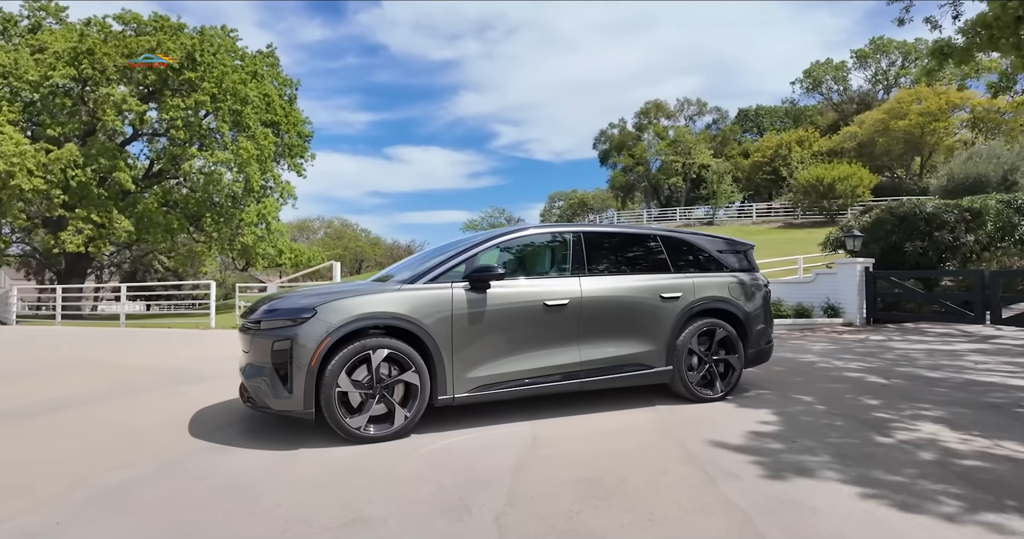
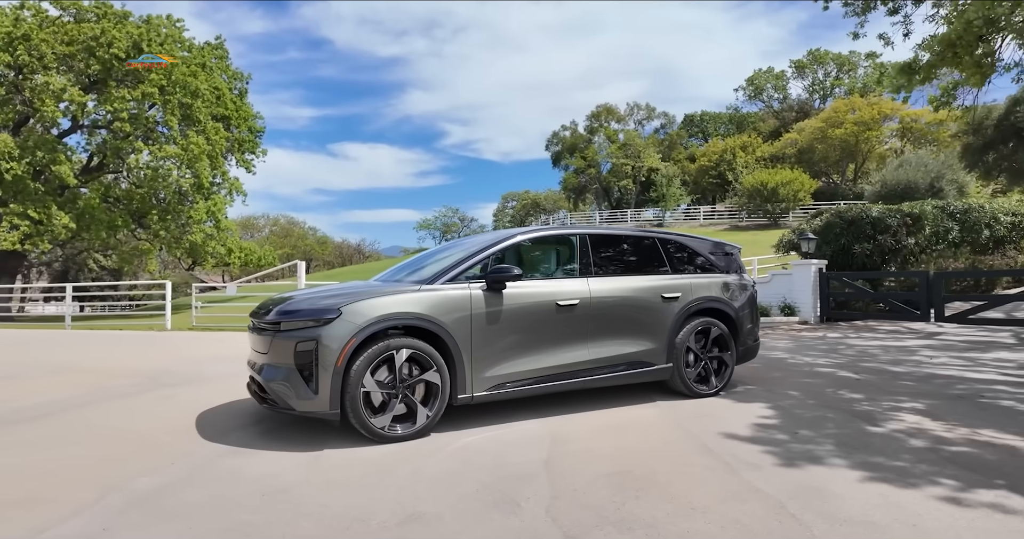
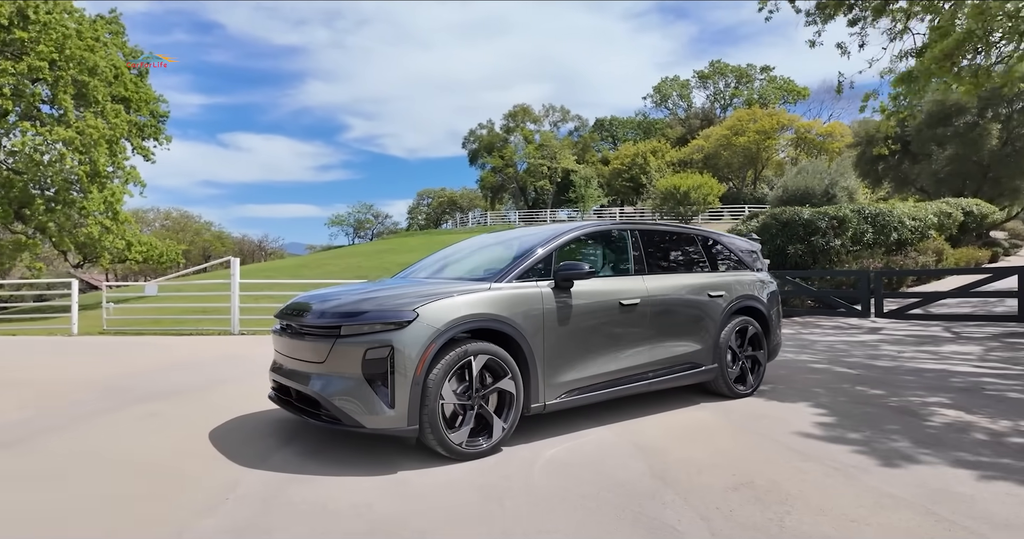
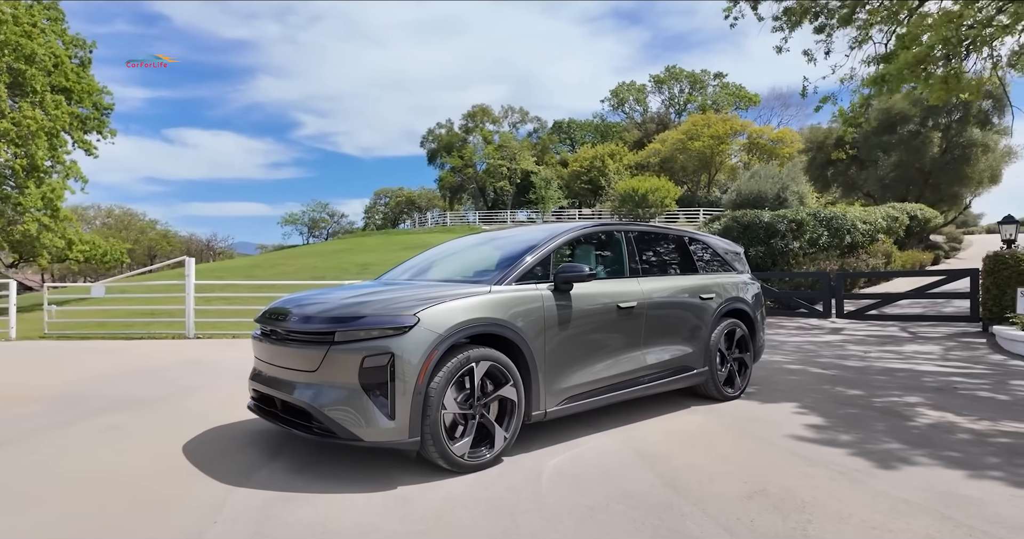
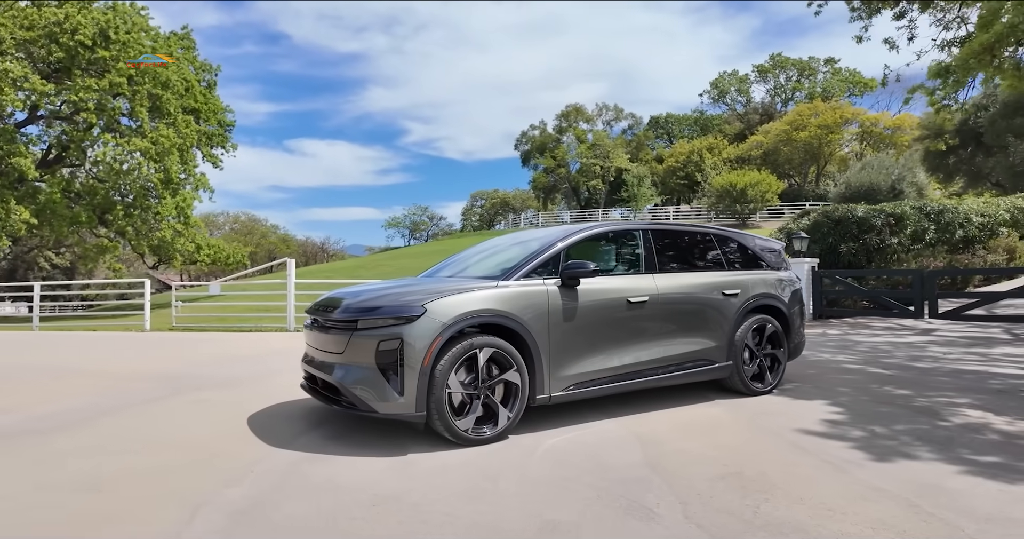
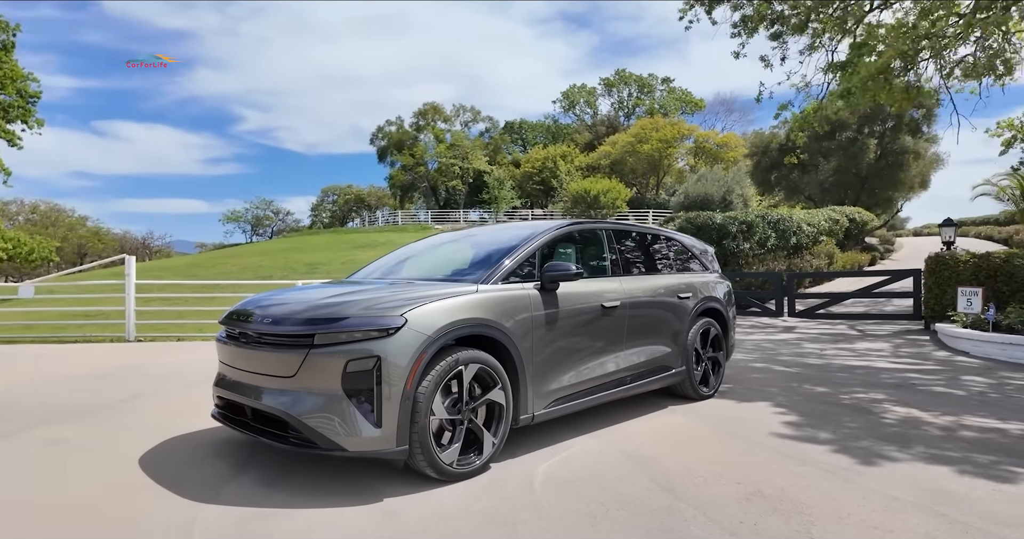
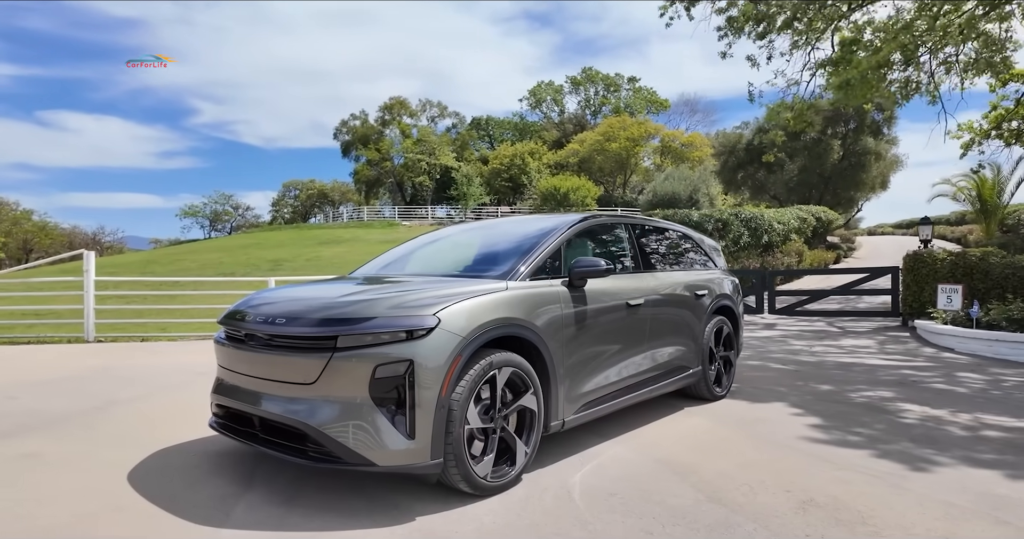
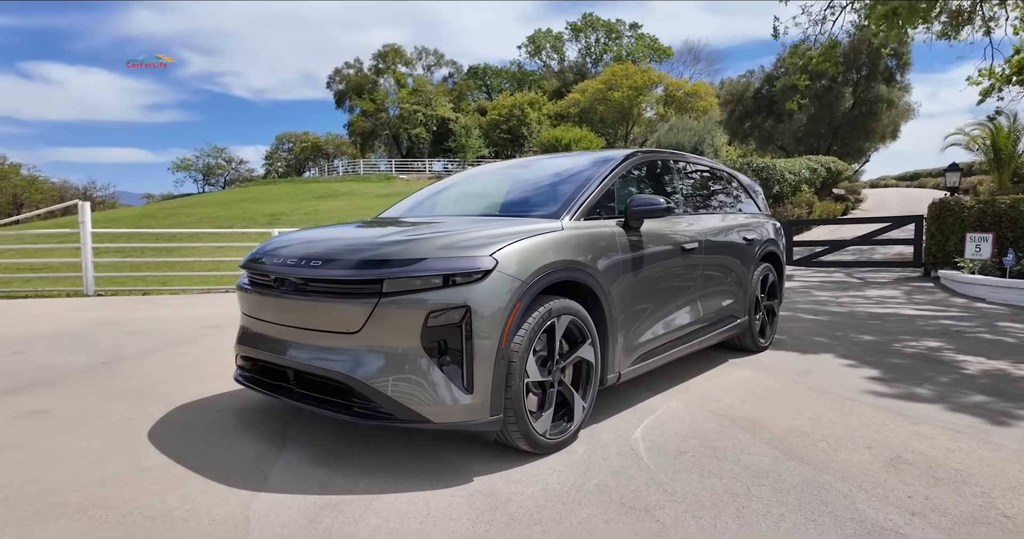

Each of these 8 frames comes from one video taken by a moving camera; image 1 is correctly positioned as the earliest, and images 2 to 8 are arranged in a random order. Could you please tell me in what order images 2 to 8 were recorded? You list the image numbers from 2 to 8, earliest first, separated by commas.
2, 5, 3, 4, 6, 7, 8
